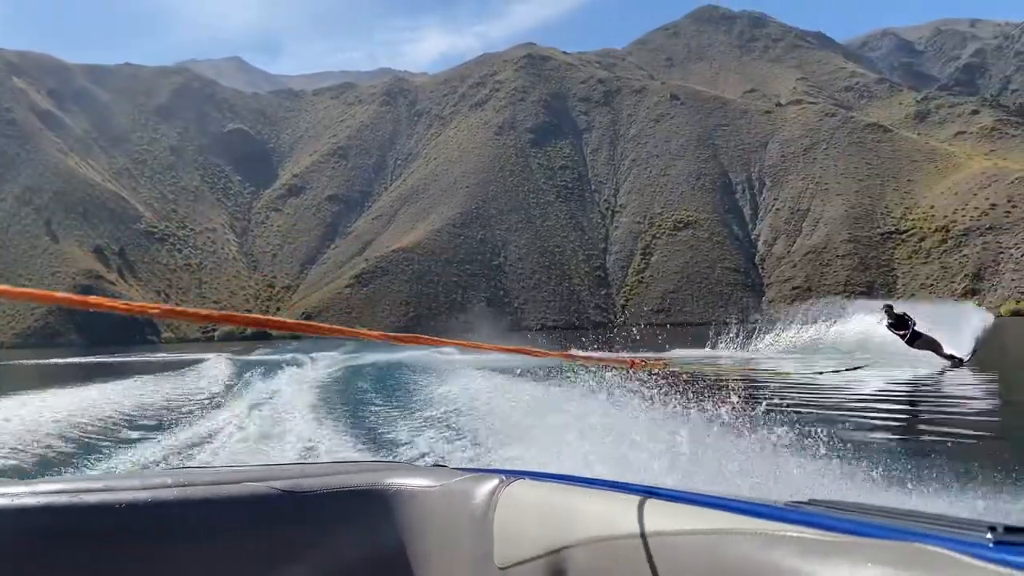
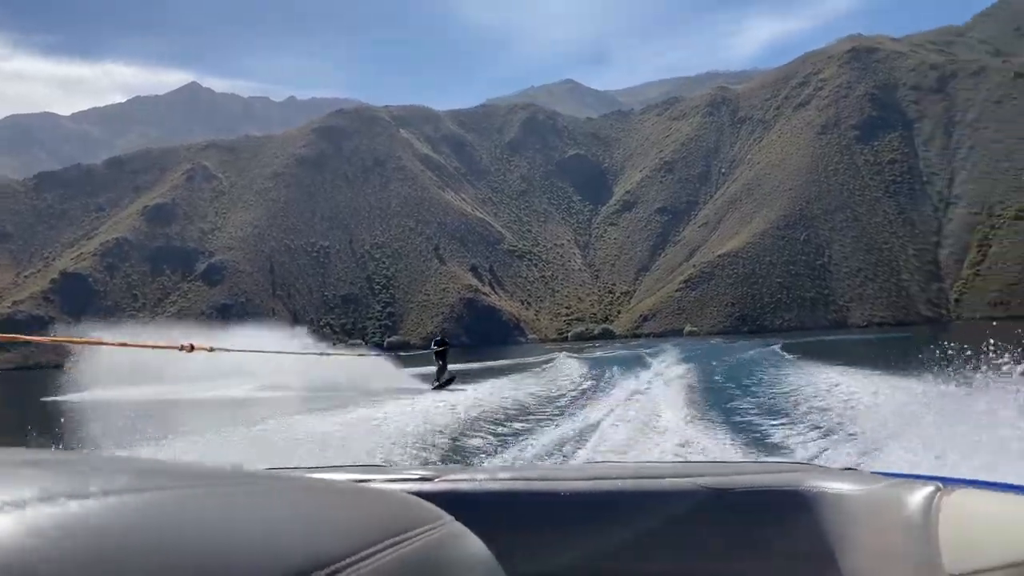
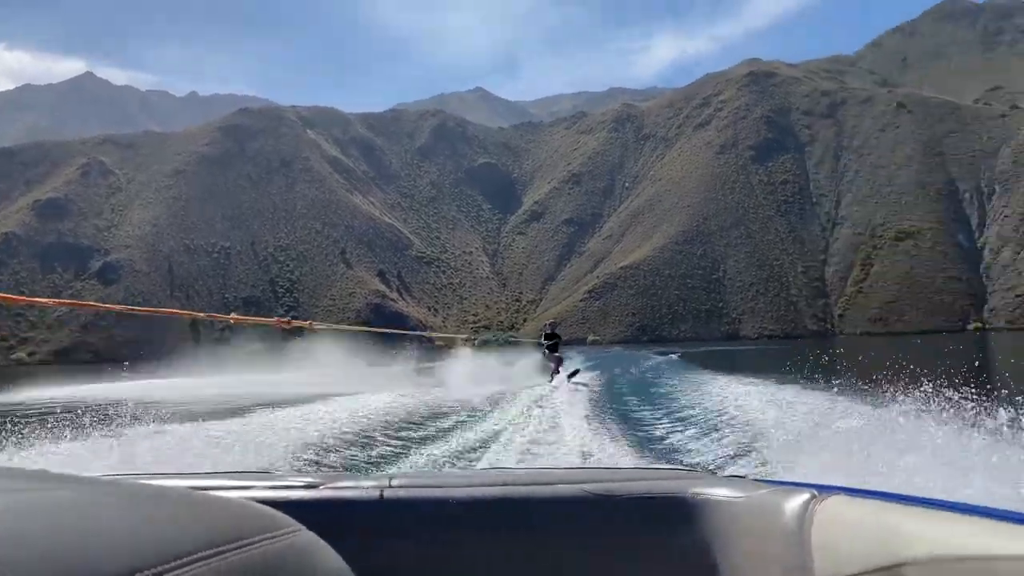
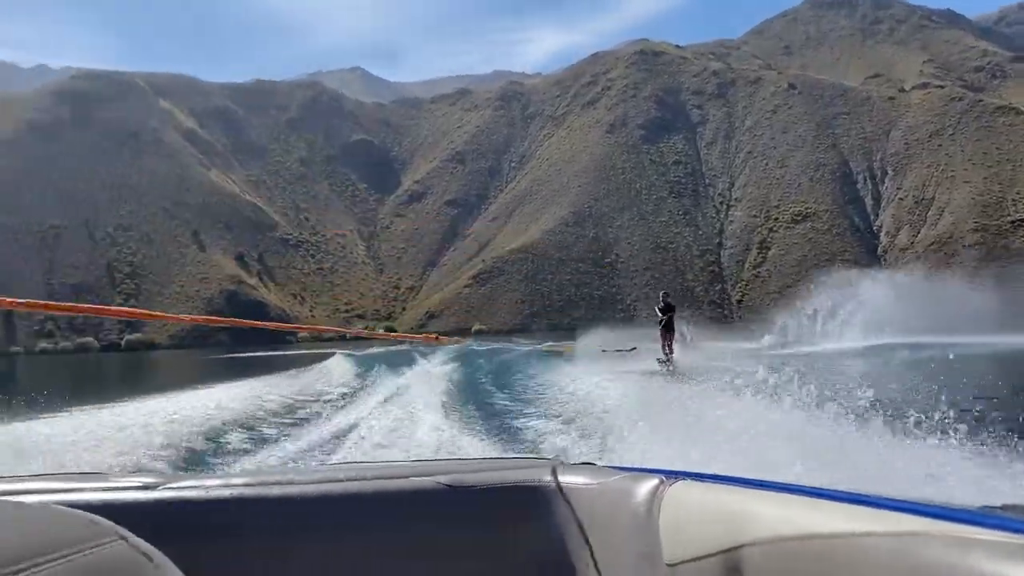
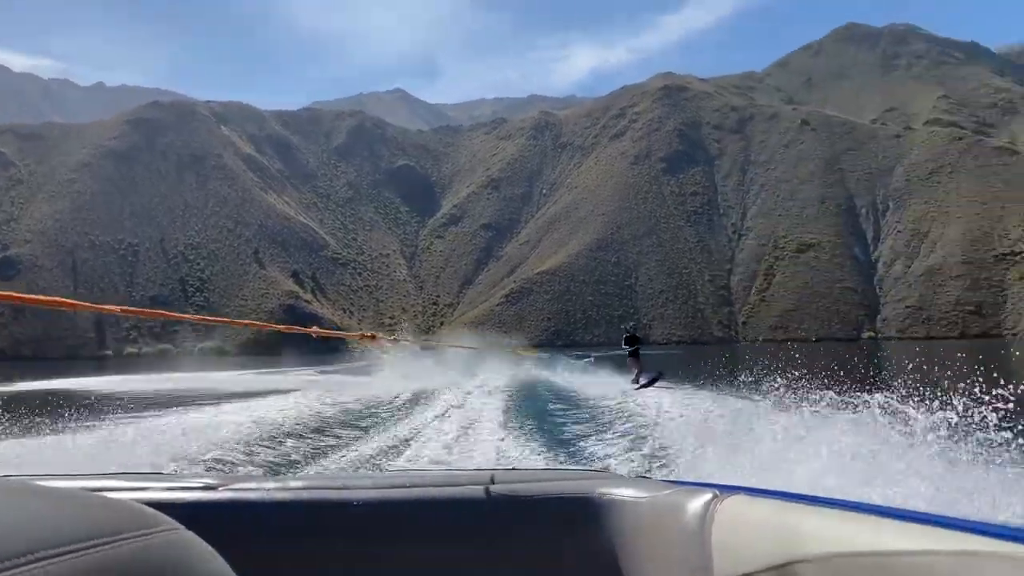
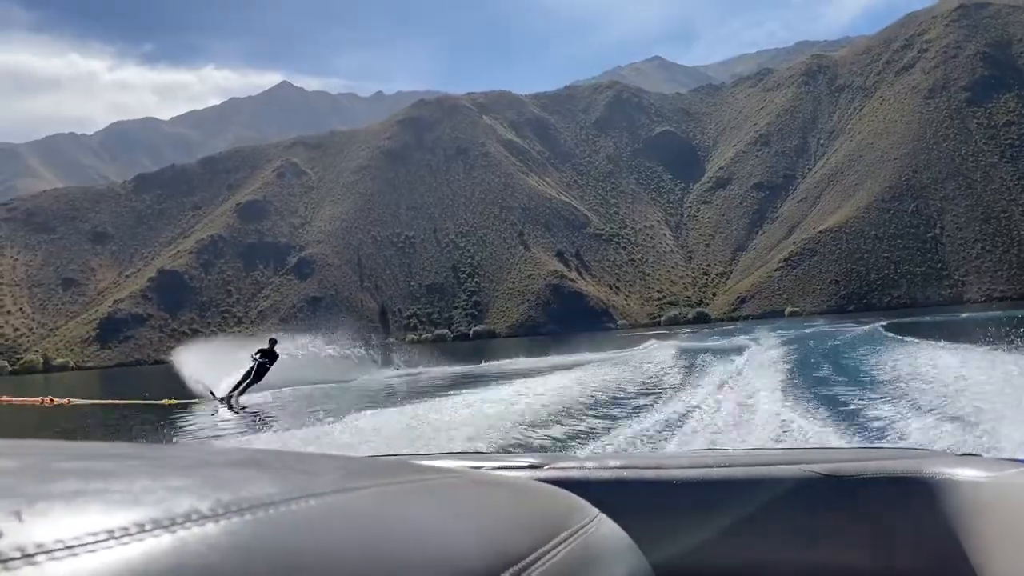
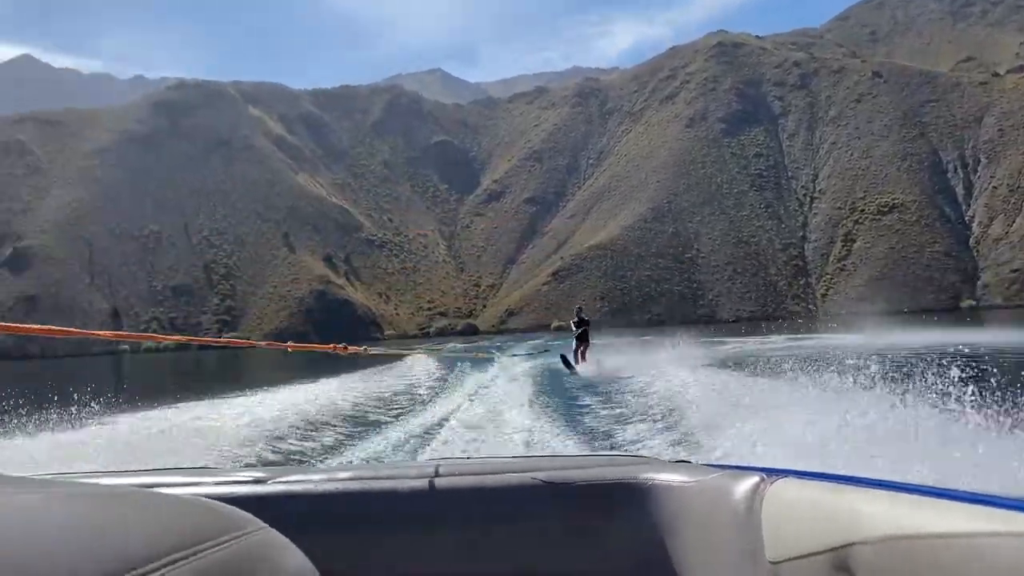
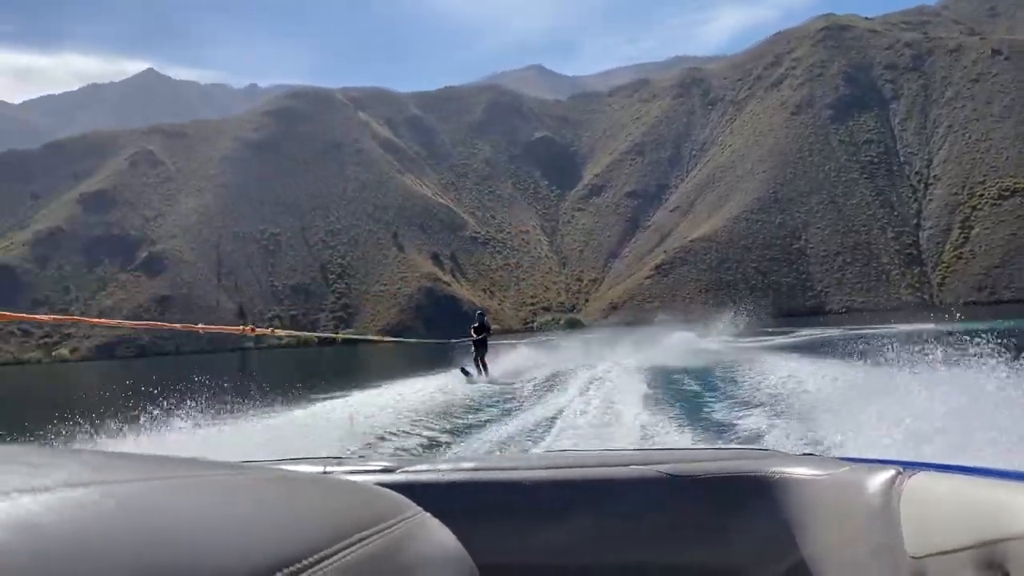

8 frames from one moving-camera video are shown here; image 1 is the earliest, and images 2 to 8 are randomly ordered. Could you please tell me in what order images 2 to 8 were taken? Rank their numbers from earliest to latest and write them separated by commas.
4, 7, 8, 6, 2, 3, 5
